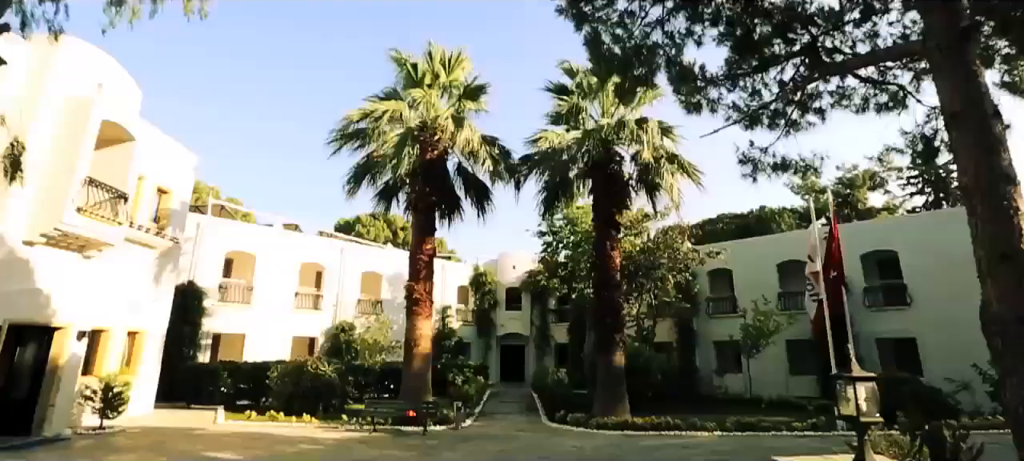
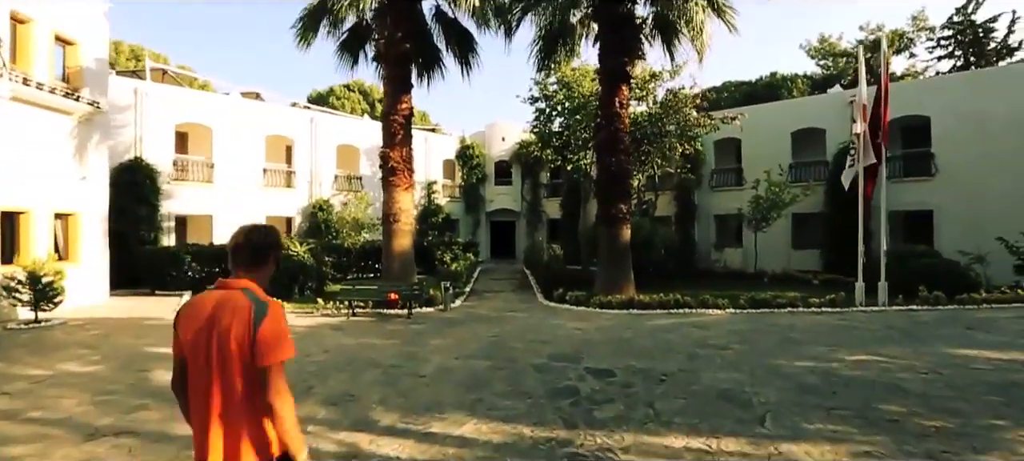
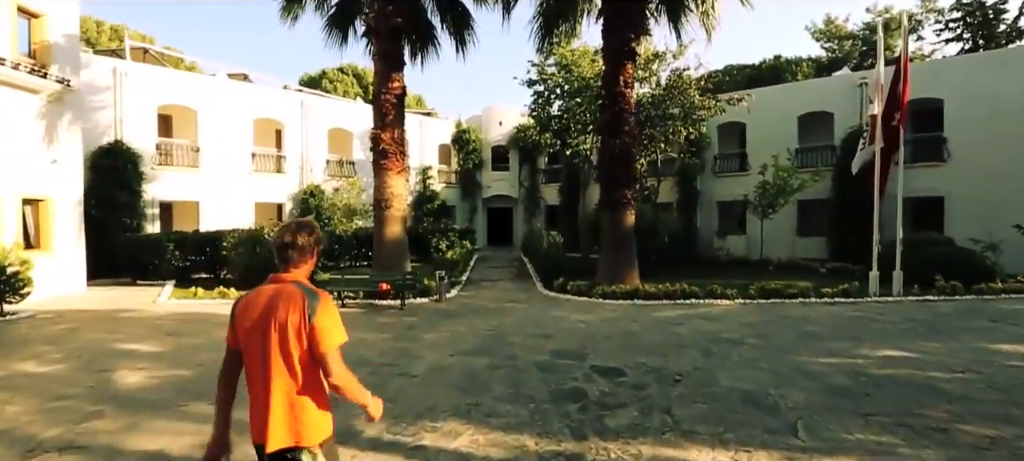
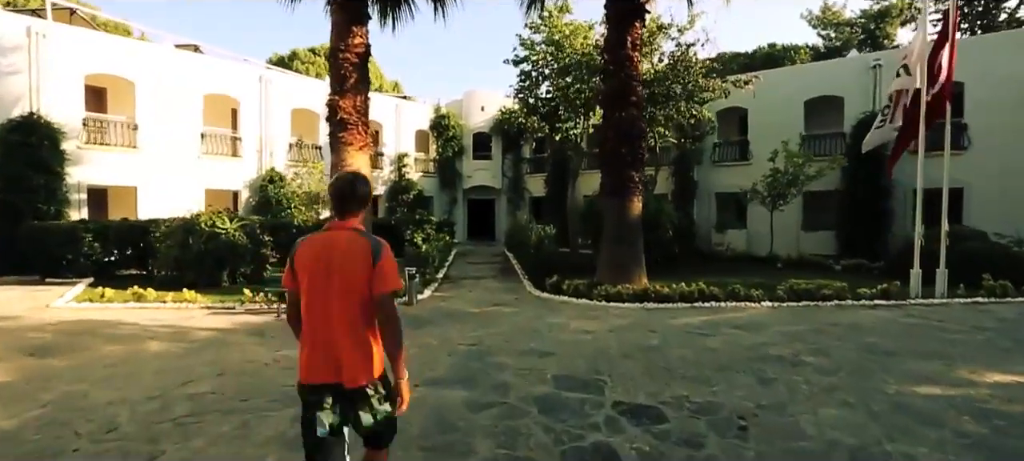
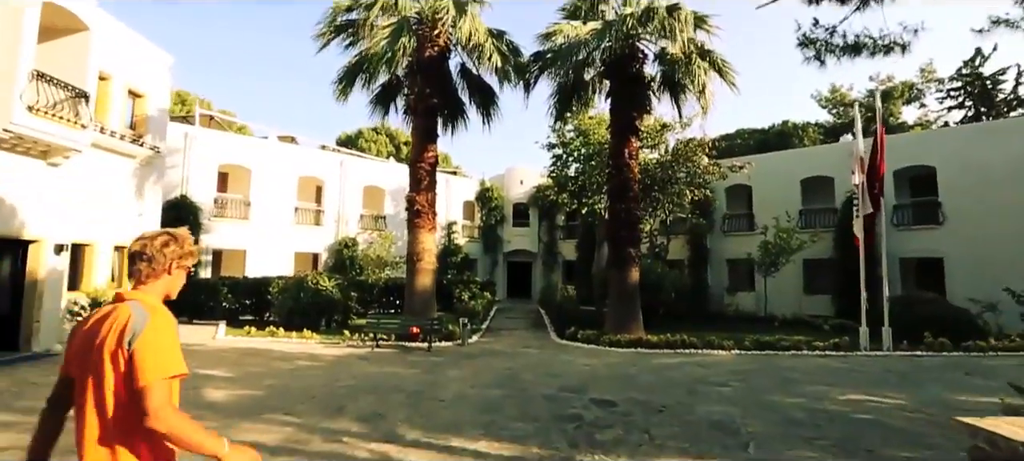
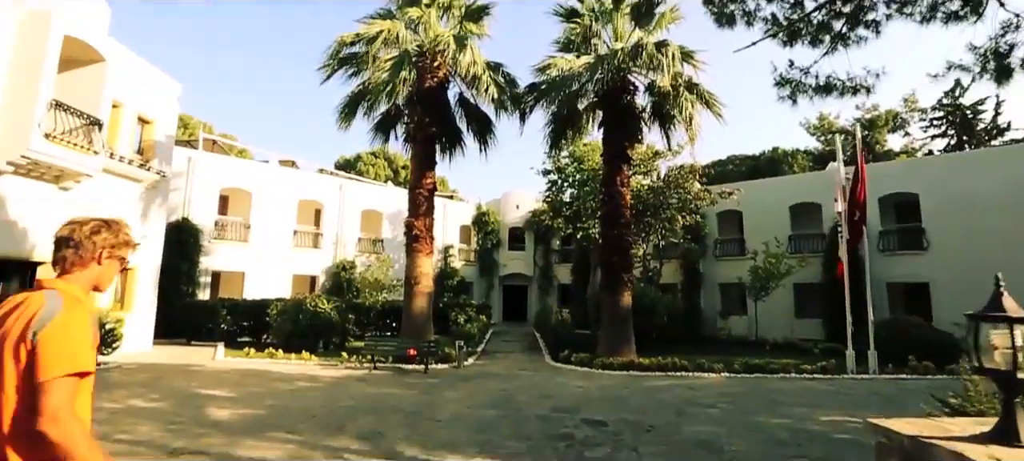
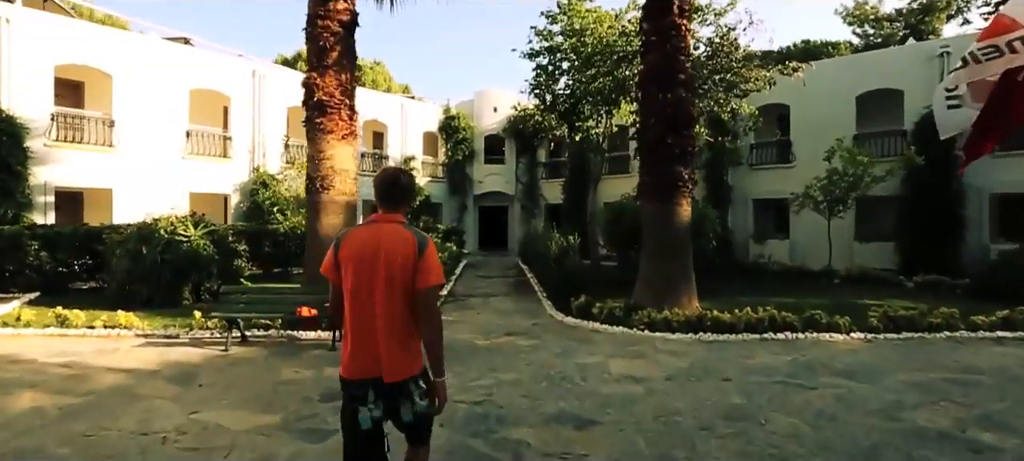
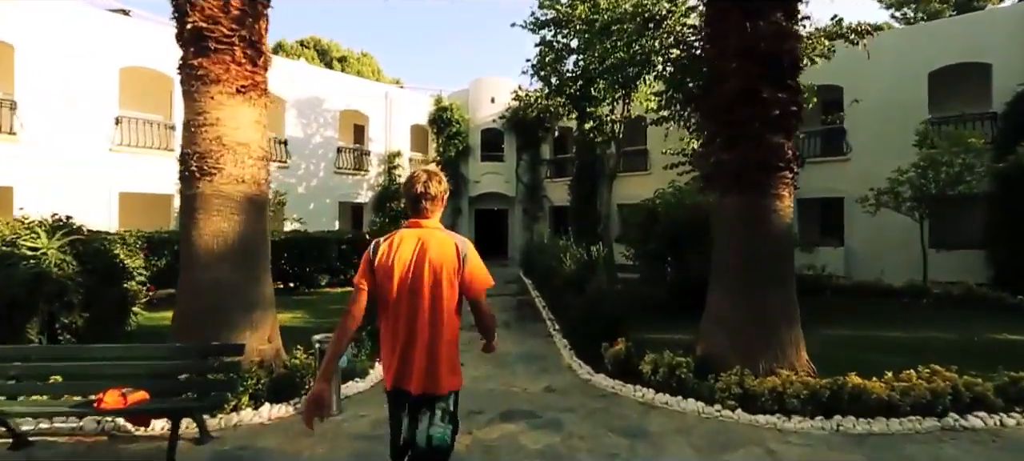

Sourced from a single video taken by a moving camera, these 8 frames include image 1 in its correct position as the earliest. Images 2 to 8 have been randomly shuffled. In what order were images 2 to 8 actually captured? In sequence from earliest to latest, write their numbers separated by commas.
6, 5, 2, 3, 4, 7, 8
